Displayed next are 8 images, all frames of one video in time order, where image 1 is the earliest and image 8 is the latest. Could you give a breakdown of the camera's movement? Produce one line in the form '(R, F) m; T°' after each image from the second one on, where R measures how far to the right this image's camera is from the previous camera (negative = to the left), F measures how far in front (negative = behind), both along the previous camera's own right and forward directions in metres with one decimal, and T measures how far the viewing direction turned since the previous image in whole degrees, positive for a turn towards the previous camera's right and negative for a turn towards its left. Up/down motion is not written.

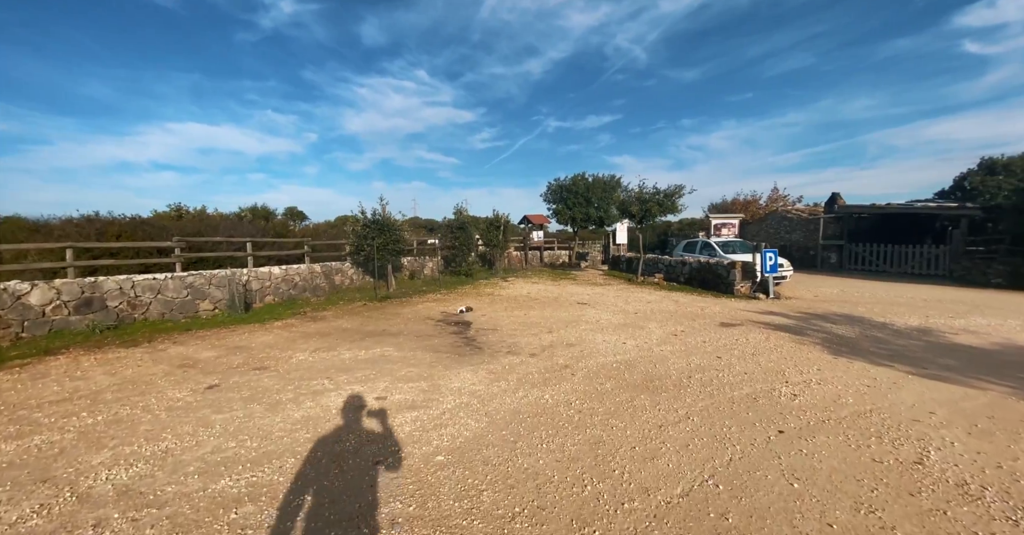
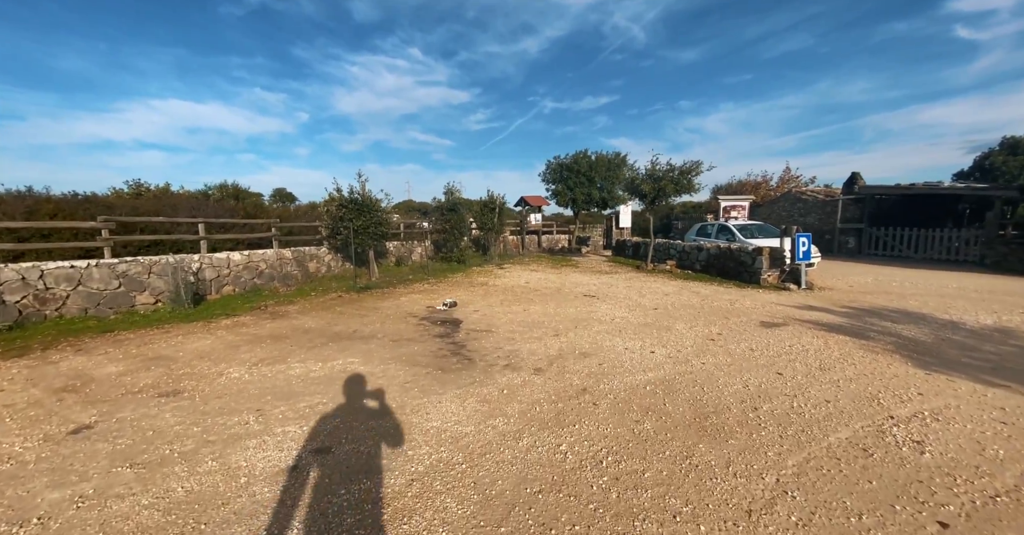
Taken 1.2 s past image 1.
(-0.1, +1.4) m; +1°
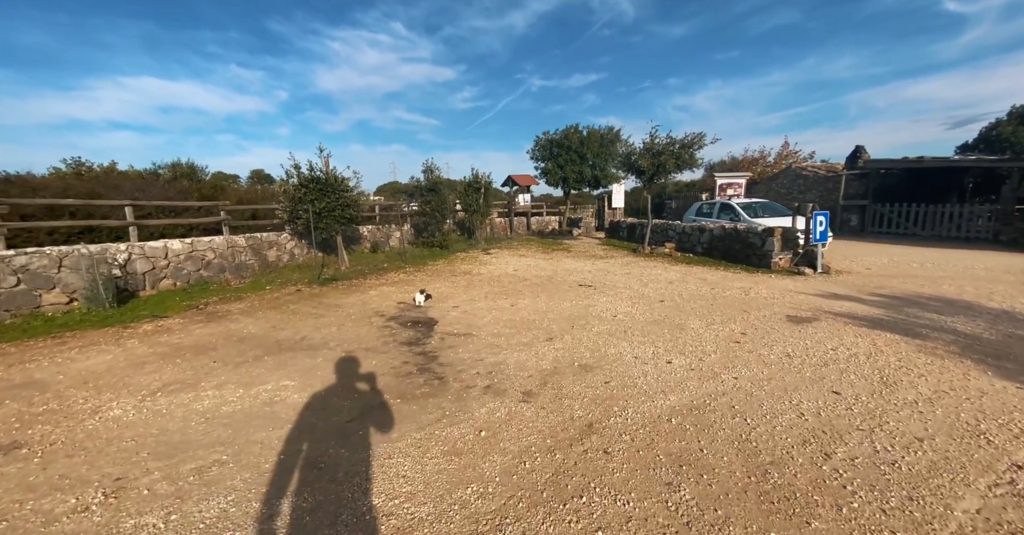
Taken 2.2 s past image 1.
(+0.1, +1.2) m; +2°
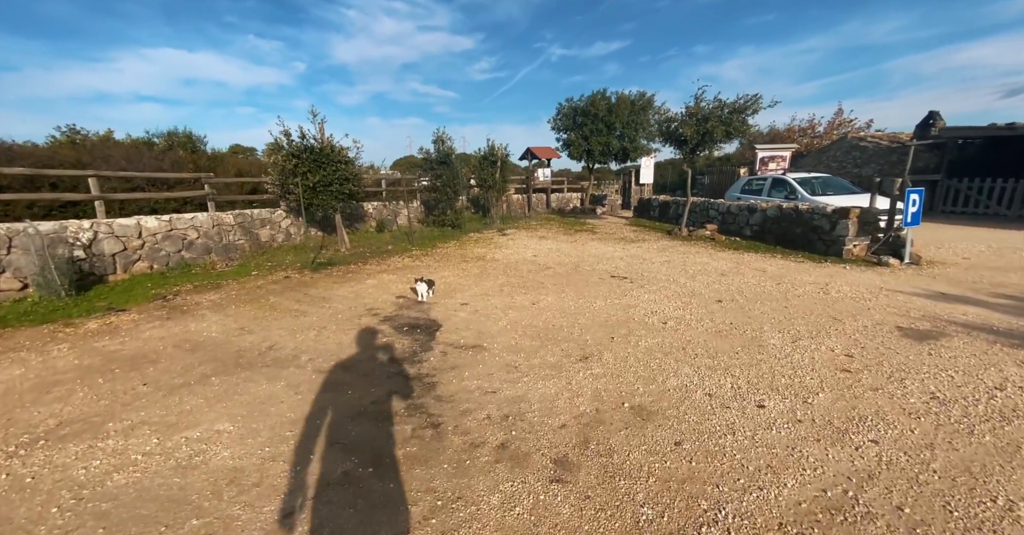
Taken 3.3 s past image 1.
(-0.1, +1.3) m; -2°
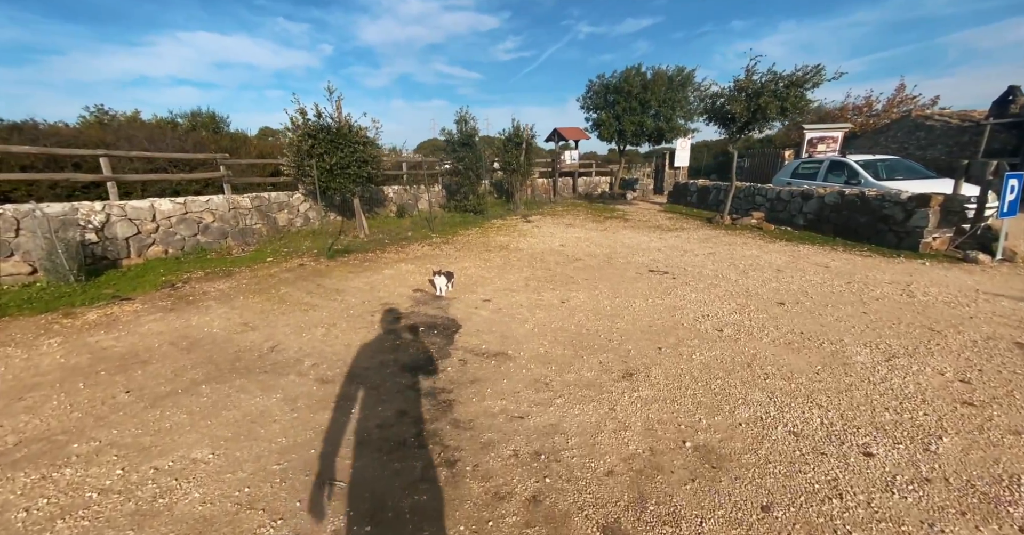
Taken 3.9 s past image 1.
(-0.1, +0.6) m; -3°
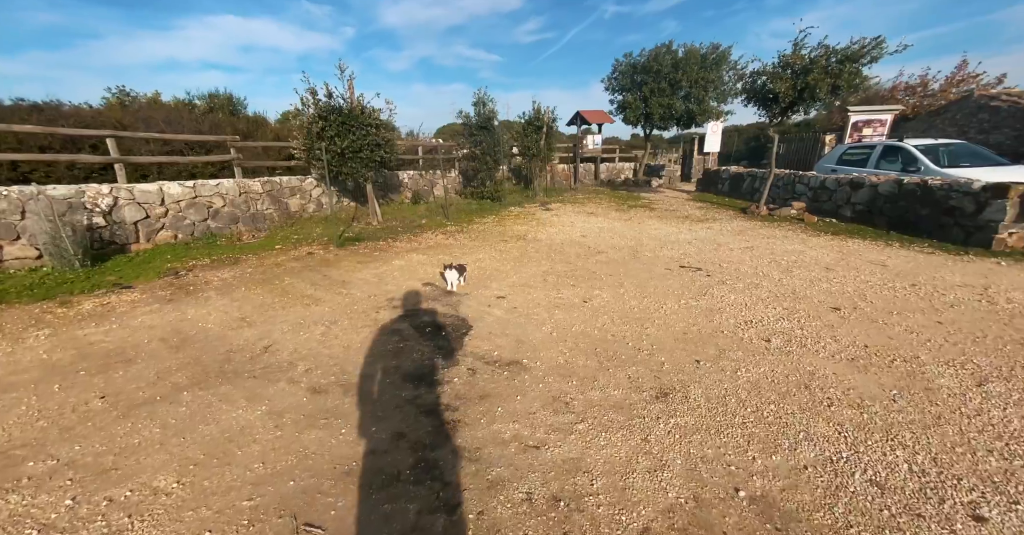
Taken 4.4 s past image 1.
(0.0, +0.5) m; -3°
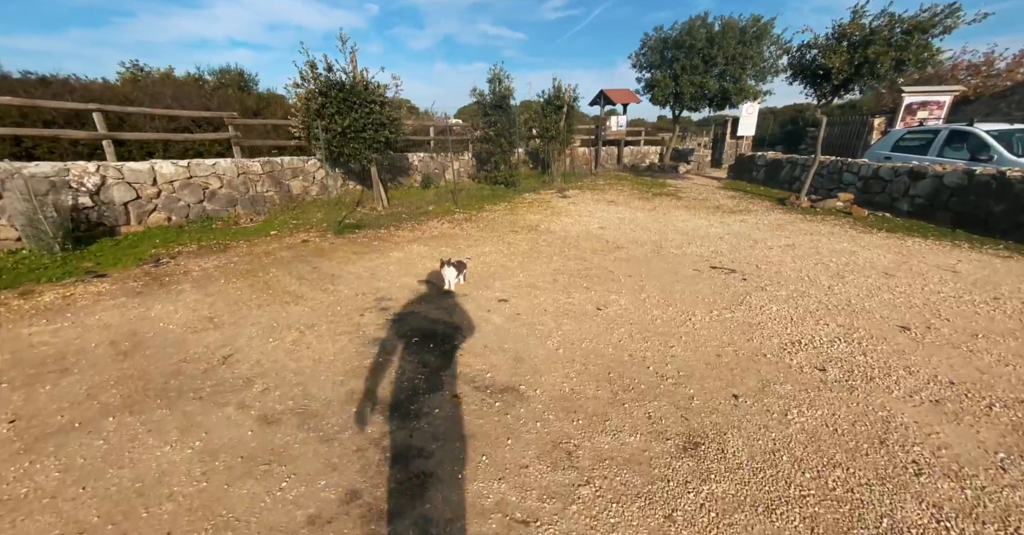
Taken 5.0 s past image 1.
(+0.1, +0.6) m; -3°
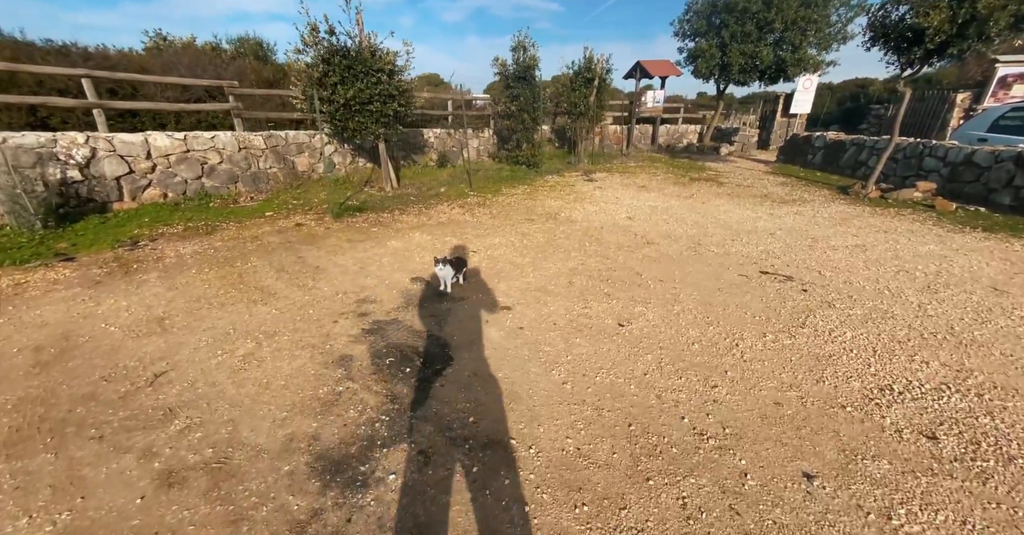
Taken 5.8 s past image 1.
(+0.2, +0.7) m; -4°
